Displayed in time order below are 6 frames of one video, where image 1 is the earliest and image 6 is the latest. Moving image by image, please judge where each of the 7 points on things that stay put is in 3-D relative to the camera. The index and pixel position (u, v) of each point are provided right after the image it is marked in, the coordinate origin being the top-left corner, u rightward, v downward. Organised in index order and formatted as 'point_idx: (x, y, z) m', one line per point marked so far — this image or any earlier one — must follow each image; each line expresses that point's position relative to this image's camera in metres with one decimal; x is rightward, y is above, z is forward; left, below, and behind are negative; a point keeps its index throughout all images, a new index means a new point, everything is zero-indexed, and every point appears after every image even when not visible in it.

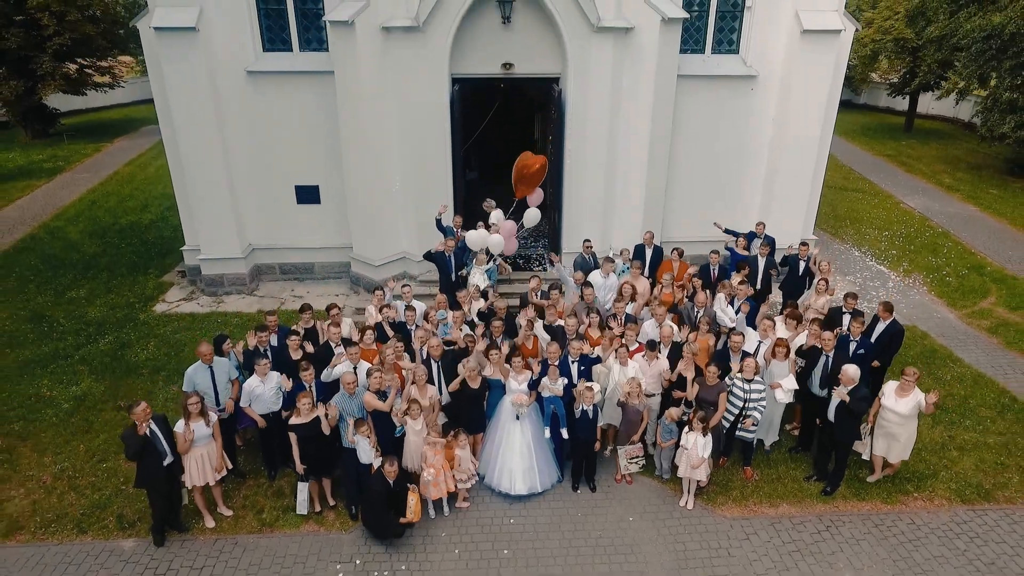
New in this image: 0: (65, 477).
0: (-5.8, -2.5, +8.0) m
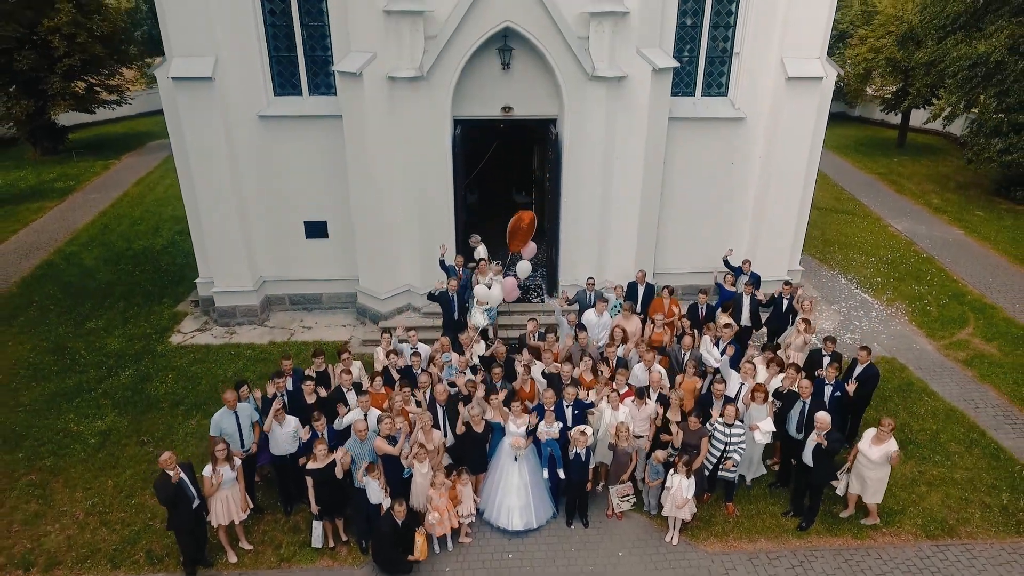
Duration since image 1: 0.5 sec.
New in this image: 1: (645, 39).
0: (-5.8, -3.2, +8.6) m
1: (+2.6, +4.8, +11.8) m
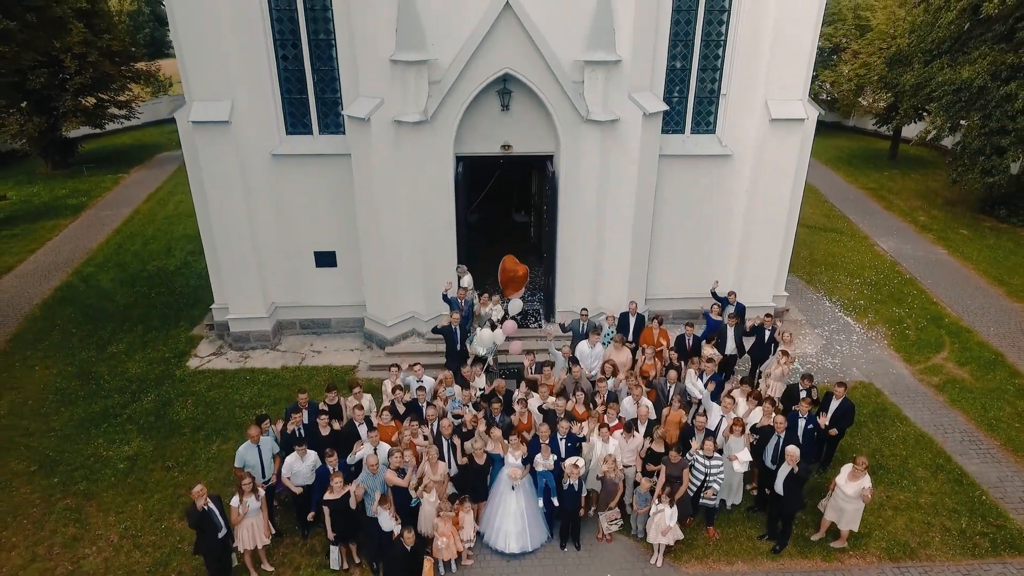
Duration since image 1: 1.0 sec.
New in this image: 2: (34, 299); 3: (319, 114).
0: (-5.9, -3.8, +9.3) m
1: (+2.5, +4.2, +12.5) m
2: (-13.3, -0.3, +16.9) m
3: (-4.2, +3.8, +13.3) m
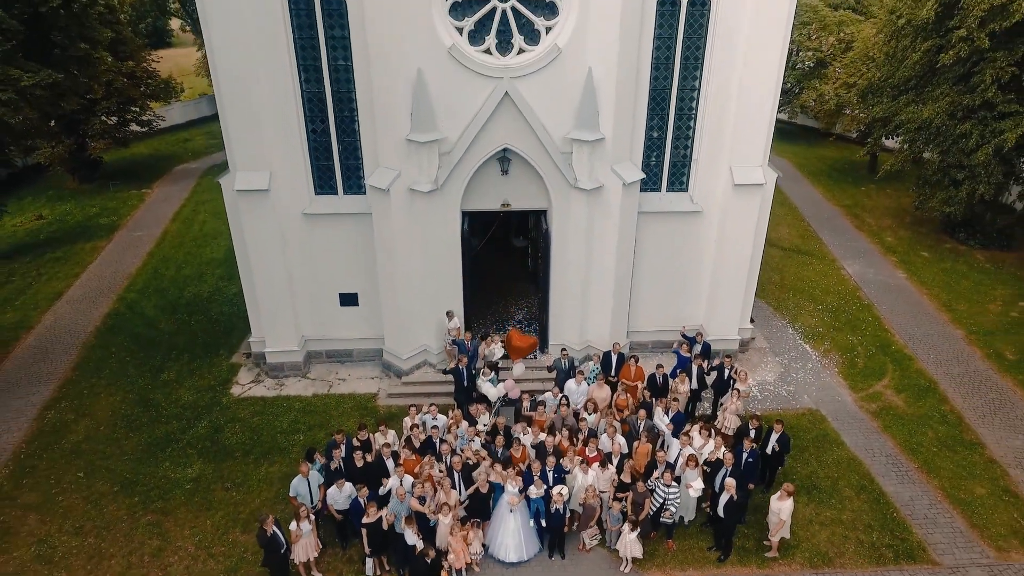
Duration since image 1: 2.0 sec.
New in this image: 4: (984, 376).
0: (-5.9, -5.0, +11.6) m
1: (+2.5, +3.1, +14.5) m
2: (-13.3, -1.2, +19.1) m
3: (-4.2, +2.8, +15.3) m
4: (+13.1, -2.4, +16.8) m
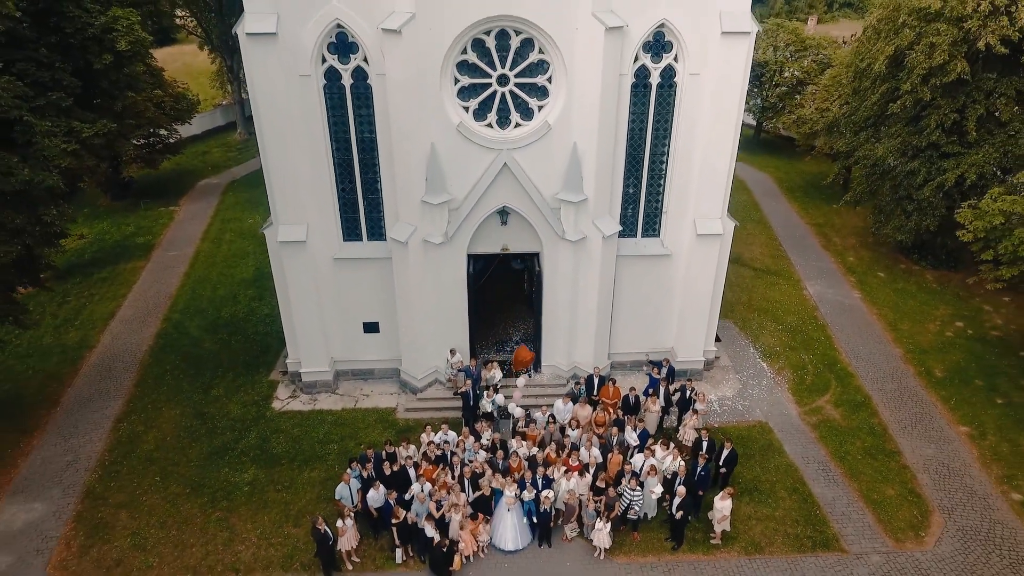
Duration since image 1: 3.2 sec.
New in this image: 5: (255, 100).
0: (-6.0, -6.0, +14.6) m
1: (+2.5, +2.1, +17.3) m
2: (-13.4, -2.1, +21.9) m
3: (-4.3, +1.8, +18.1) m
4: (+13.0, -3.4, +19.7) m
5: (-6.7, +4.9, +15.9) m
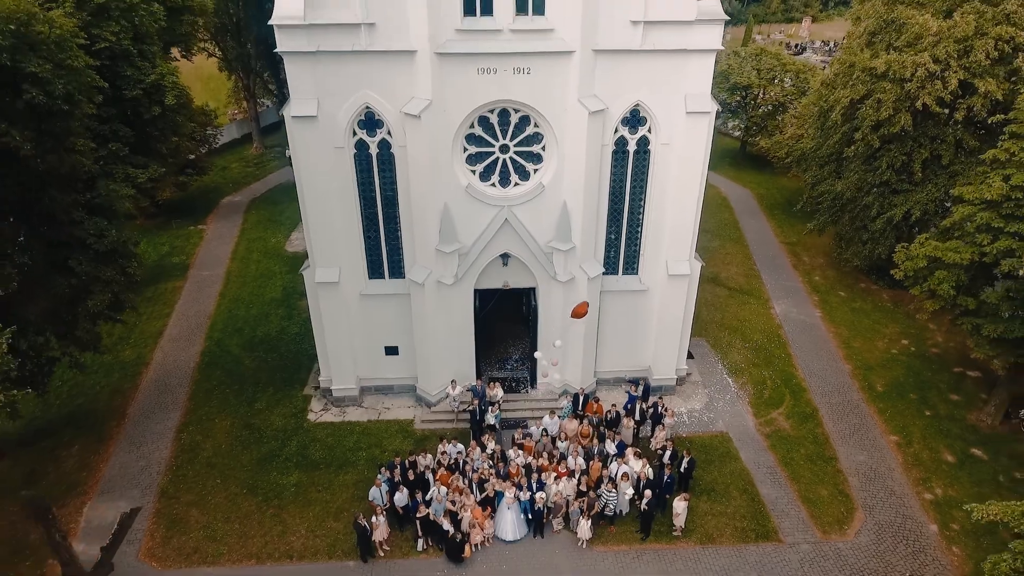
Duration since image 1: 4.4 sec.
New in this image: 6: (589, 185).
0: (-6.0, -7.2, +18.0) m
1: (+2.4, +1.0, +20.5) m
2: (-13.4, -3.1, +25.3) m
3: (-4.3, +0.7, +21.3) m
4: (+13.0, -4.4, +23.1) m
5: (-6.7, +3.8, +19.1) m
6: (+2.4, +3.3, +19.4) m
